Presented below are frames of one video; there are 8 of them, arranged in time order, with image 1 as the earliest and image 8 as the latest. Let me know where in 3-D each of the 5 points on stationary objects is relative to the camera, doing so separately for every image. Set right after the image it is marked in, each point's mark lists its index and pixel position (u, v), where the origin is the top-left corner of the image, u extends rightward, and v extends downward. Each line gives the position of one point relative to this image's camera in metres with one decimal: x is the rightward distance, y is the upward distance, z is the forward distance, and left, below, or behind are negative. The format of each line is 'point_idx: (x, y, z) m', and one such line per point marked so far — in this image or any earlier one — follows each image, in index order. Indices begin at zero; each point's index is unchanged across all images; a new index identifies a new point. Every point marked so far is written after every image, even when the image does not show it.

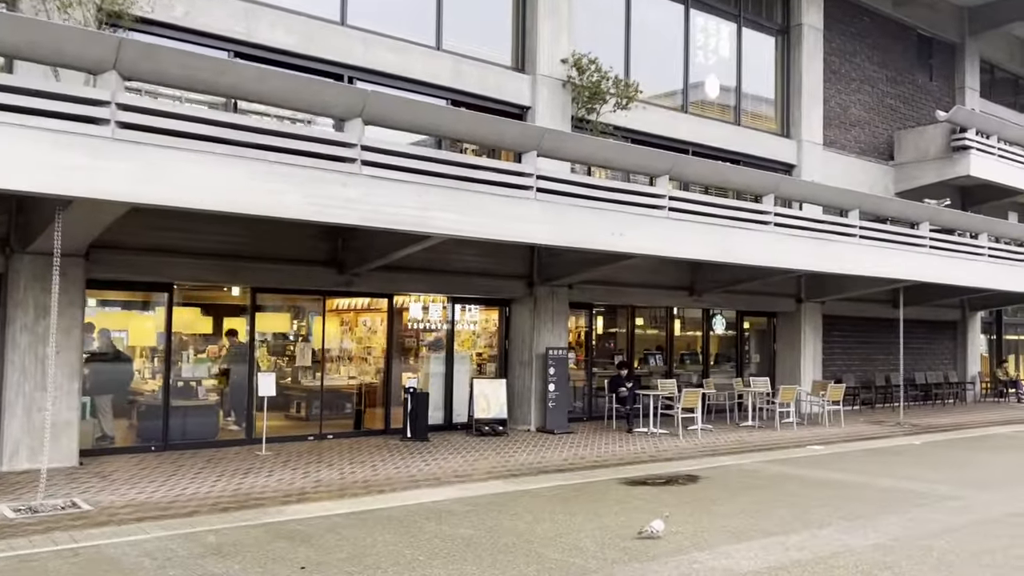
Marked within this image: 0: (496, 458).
0: (-0.2, -2.1, +10.8) m
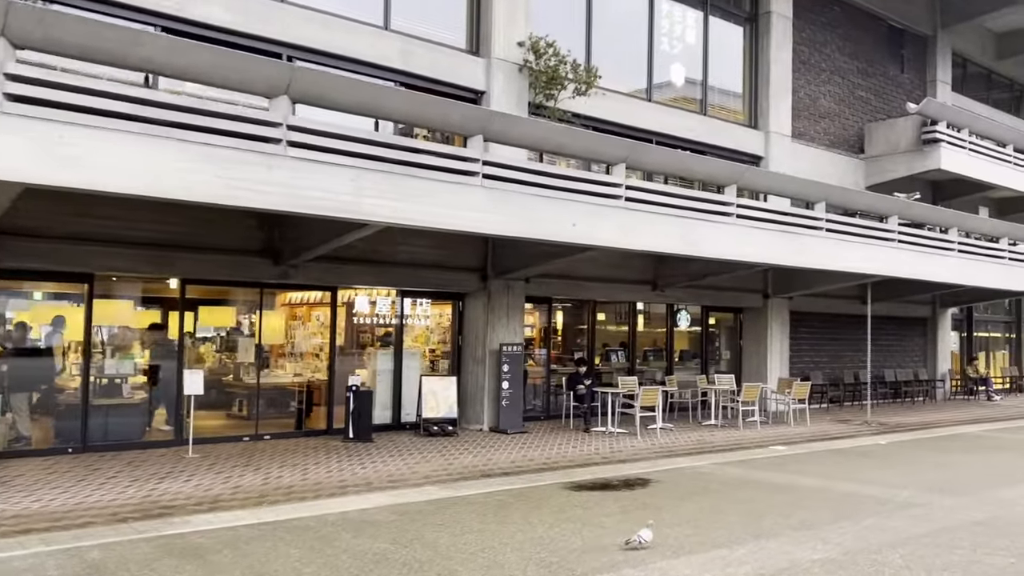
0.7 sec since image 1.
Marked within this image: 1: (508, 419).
0: (-0.8, -2.0, +10.2) m
1: (-0.1, -1.9, +12.8) m
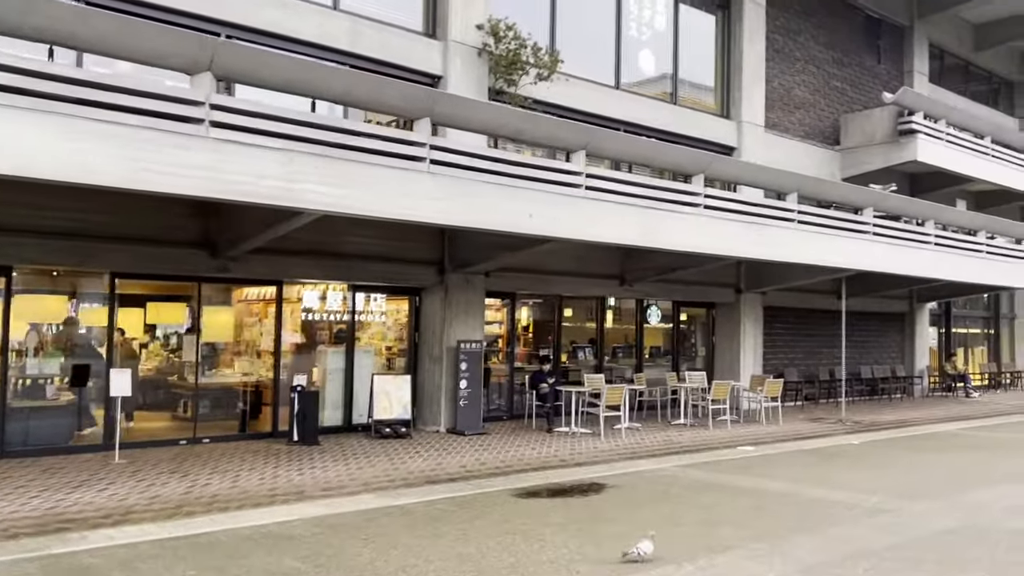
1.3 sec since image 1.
0: (-1.4, -1.9, +9.6) m
1: (-0.7, -1.8, +12.2) m
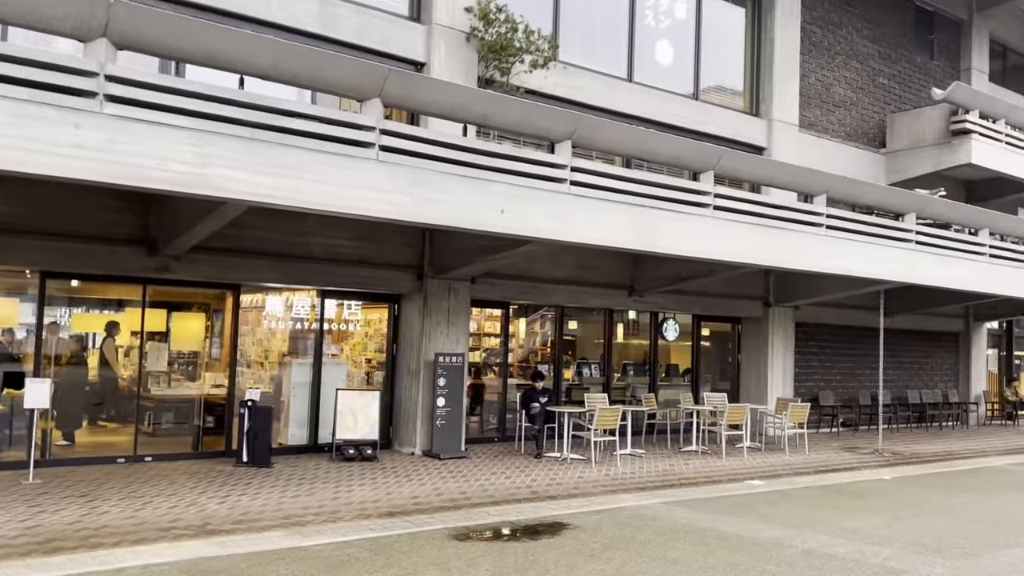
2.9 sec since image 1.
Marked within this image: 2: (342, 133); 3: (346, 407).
0: (-1.8, -2.0, +8.4) m
1: (-0.9, -1.9, +11.0) m
2: (-1.5, +1.4, +8.0) m
3: (-2.0, -1.4, +10.5) m
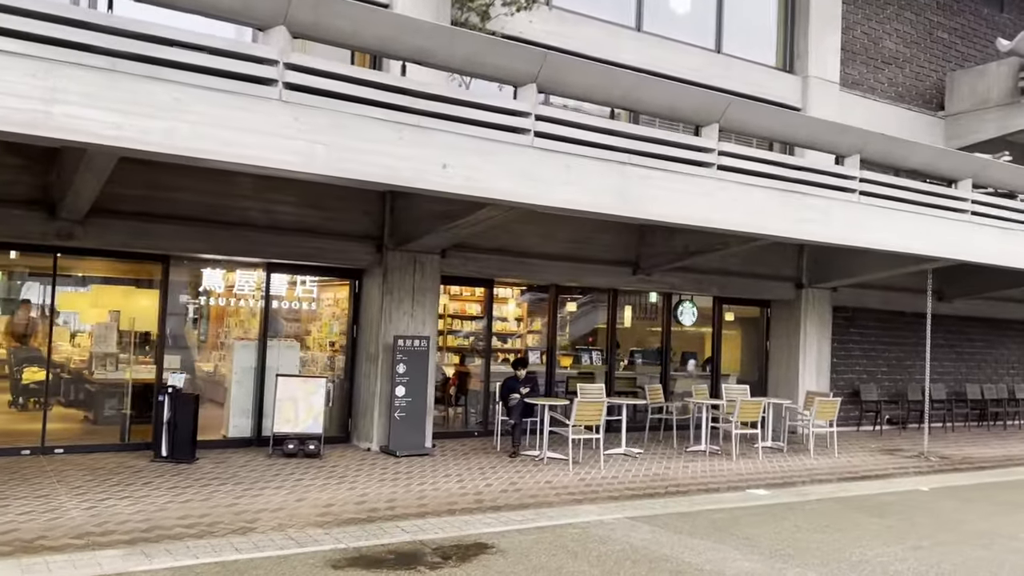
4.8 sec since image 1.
0: (-2.3, -1.7, +7.1) m
1: (-1.2, -1.6, +9.6) m
2: (-2.1, +1.7, +6.6) m
3: (-2.4, -1.1, +9.2) m
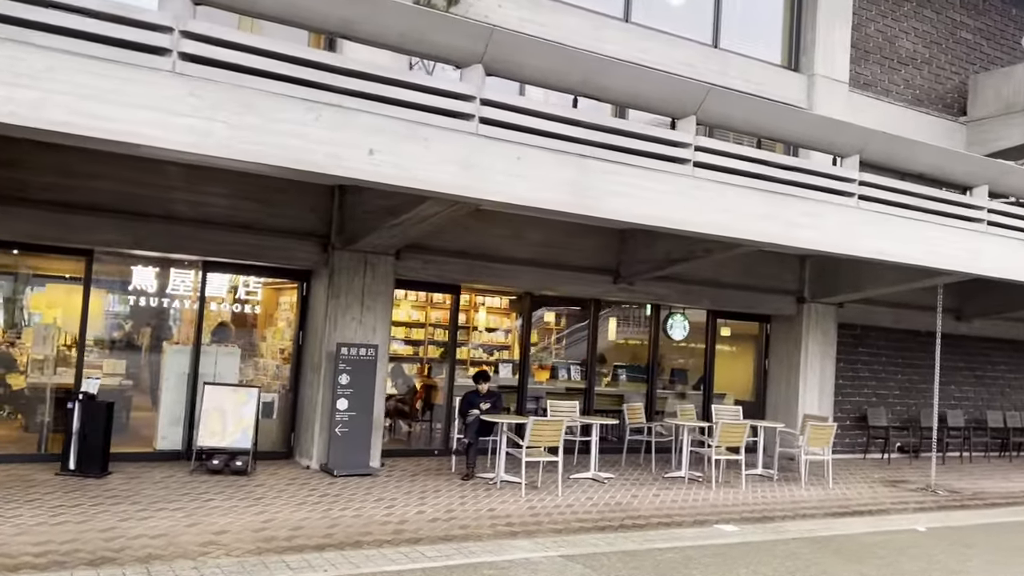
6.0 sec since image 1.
0: (-2.9, -1.7, +6.3) m
1: (-1.7, -1.7, +8.8) m
2: (-2.6, +1.7, +5.9) m
3: (-2.9, -1.1, +8.4) m
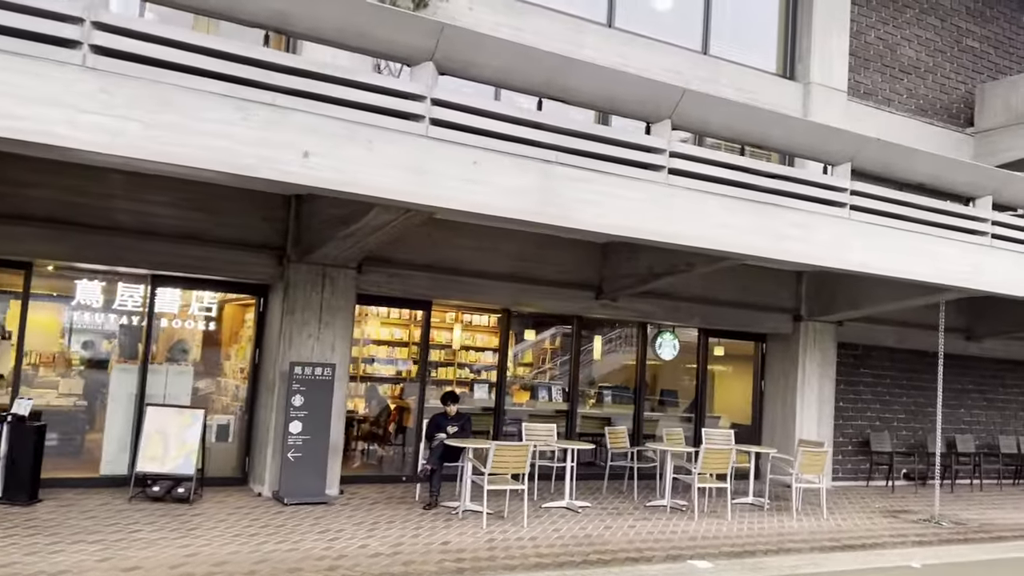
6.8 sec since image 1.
0: (-3.3, -1.8, +5.8) m
1: (-2.0, -1.8, +8.2) m
2: (-3.0, +1.6, +5.4) m
3: (-3.2, -1.3, +7.9) m
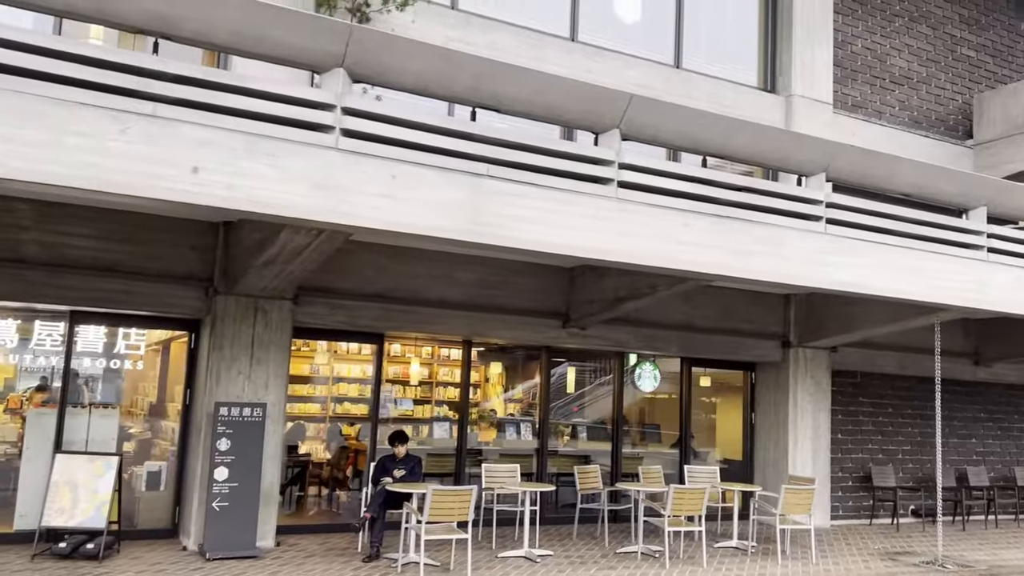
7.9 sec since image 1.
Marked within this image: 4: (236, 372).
0: (-3.8, -2.0, +5.1) m
1: (-2.5, -2.1, +7.5) m
2: (-3.6, +1.4, +4.9) m
3: (-3.7, -1.6, +7.3) m
4: (-2.5, -0.8, +8.0) m
